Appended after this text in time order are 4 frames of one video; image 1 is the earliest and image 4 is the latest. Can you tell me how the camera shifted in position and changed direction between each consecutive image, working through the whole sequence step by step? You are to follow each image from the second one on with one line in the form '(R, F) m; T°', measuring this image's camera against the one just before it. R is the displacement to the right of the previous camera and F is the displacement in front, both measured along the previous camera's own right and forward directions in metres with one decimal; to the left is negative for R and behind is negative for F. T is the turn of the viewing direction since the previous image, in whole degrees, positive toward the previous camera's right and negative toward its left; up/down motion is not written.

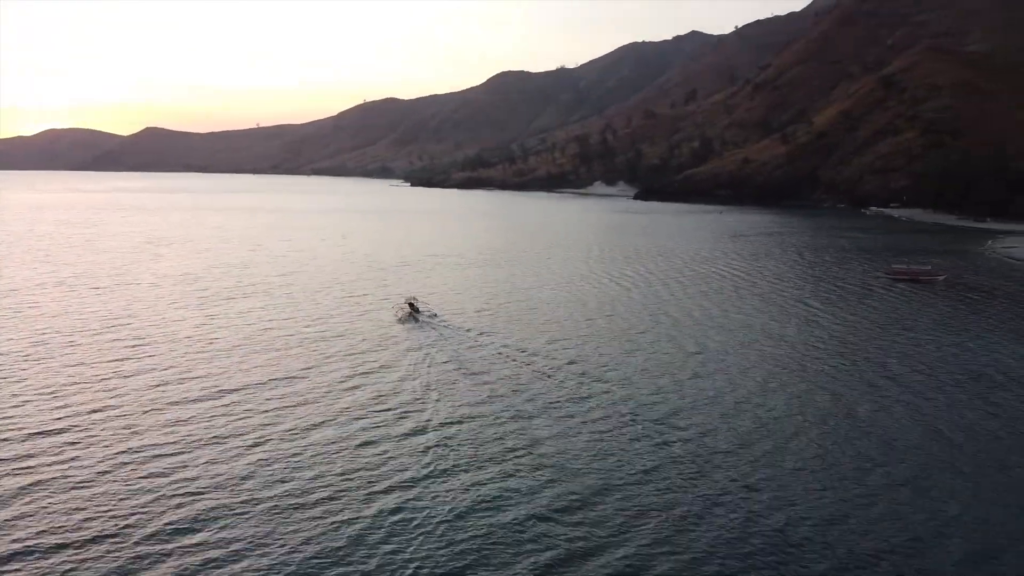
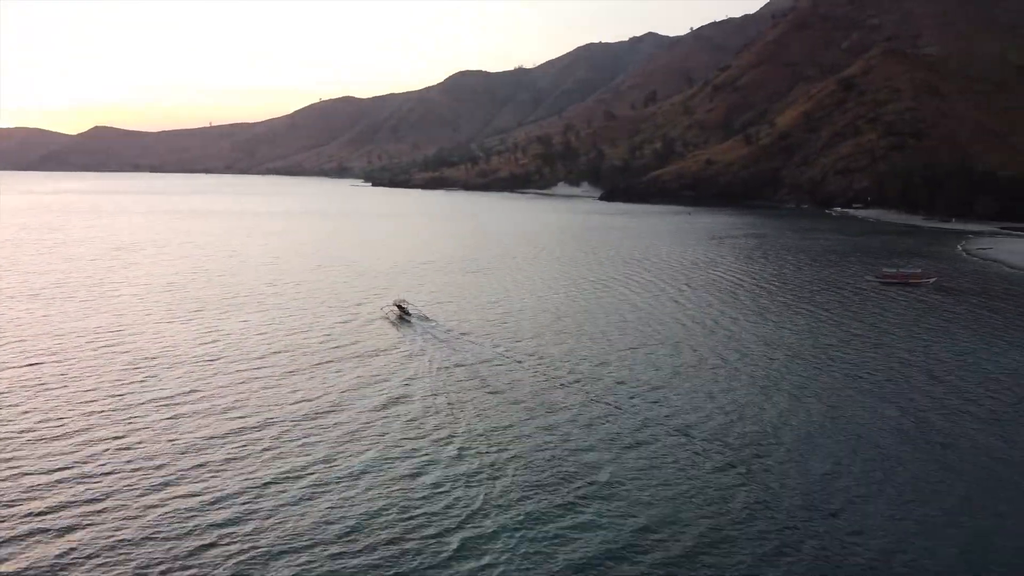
(-3.5, +2.0) m; +3°
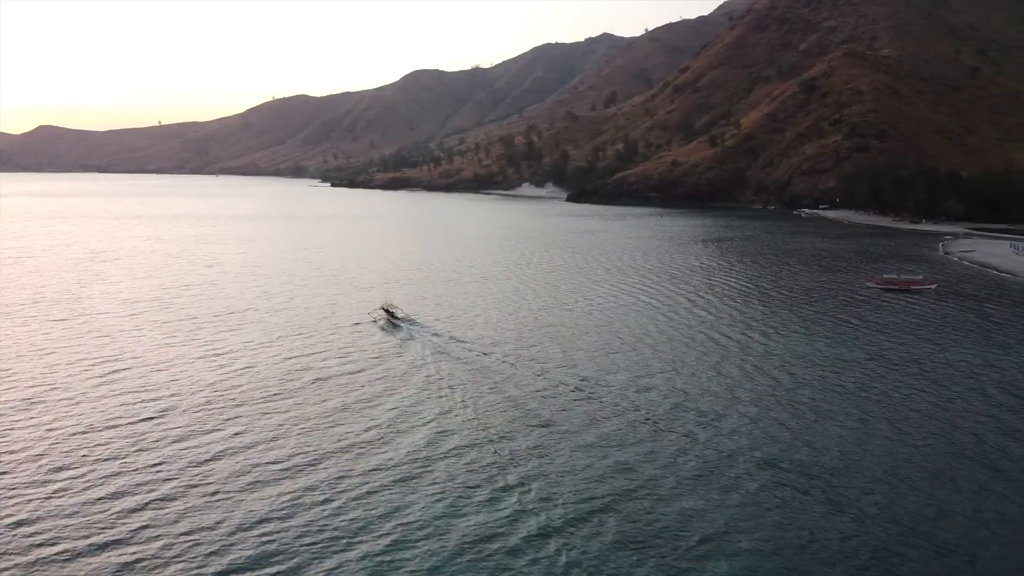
(-4.4, +3.3) m; +3°
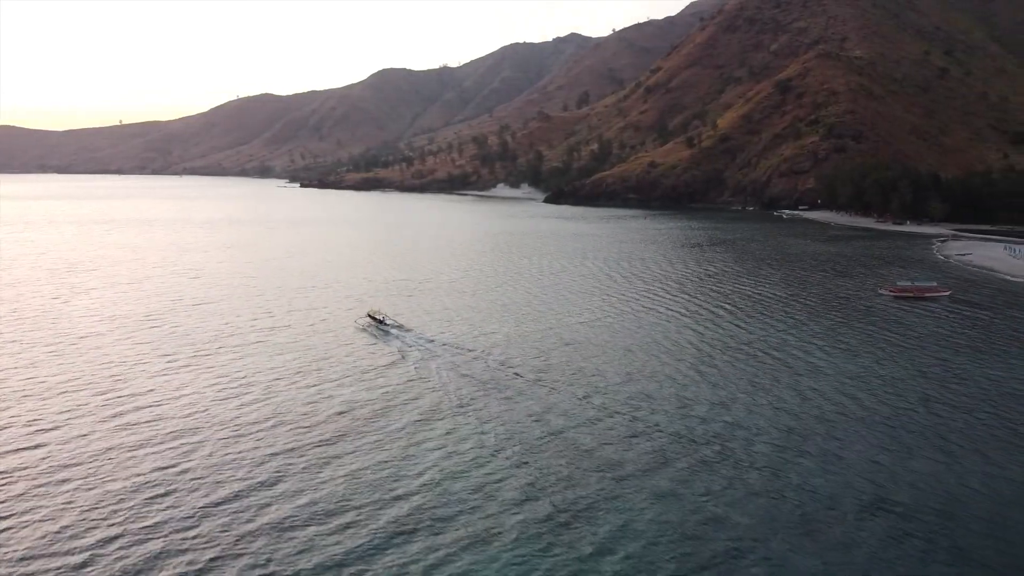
(-4.0, +3.6) m; +2°
